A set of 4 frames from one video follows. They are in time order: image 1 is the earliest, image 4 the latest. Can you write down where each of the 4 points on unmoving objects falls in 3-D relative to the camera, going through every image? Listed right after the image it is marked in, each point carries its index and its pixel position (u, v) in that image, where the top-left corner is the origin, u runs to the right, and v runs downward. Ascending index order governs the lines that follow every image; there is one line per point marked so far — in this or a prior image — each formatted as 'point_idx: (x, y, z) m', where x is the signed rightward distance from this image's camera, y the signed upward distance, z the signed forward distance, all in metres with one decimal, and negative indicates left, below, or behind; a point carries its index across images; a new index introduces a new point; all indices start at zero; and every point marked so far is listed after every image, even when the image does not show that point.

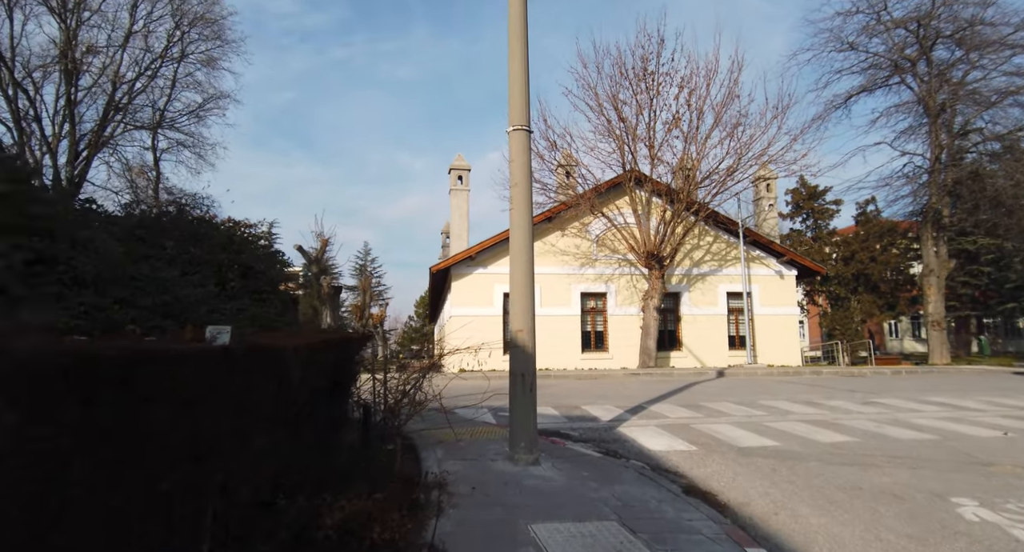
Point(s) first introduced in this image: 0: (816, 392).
0: (+7.5, -2.9, +14.1) m
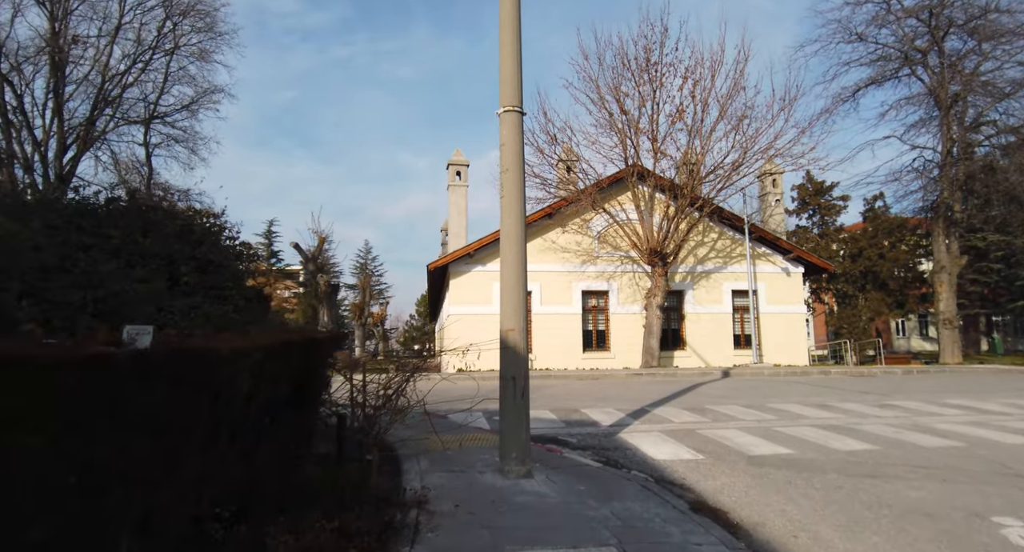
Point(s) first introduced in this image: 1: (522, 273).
0: (+7.4, -2.8, +13.4) m
1: (+0.1, 0.0, +6.7) m
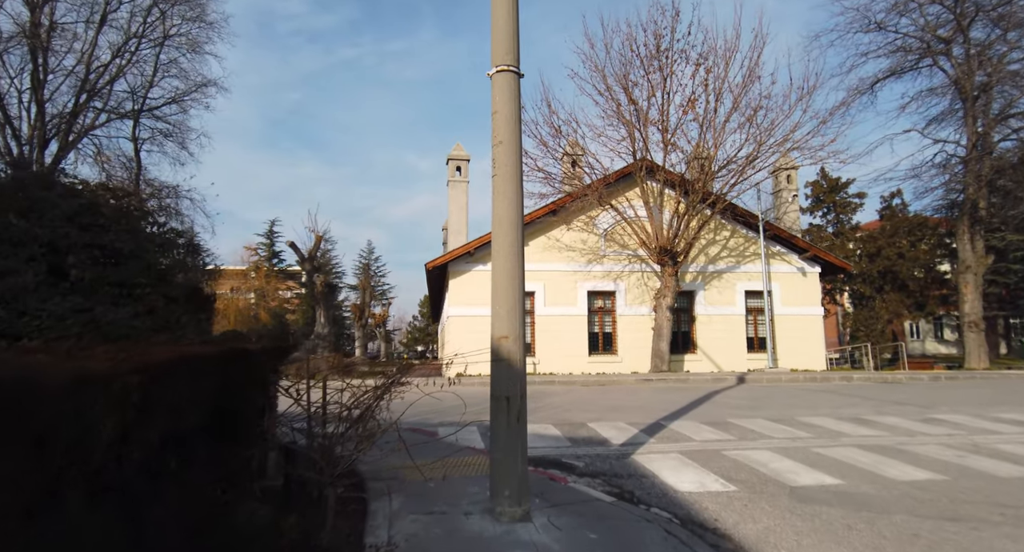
0: (+7.4, -2.8, +12.2) m
1: (0.0, +0.1, +5.5) m
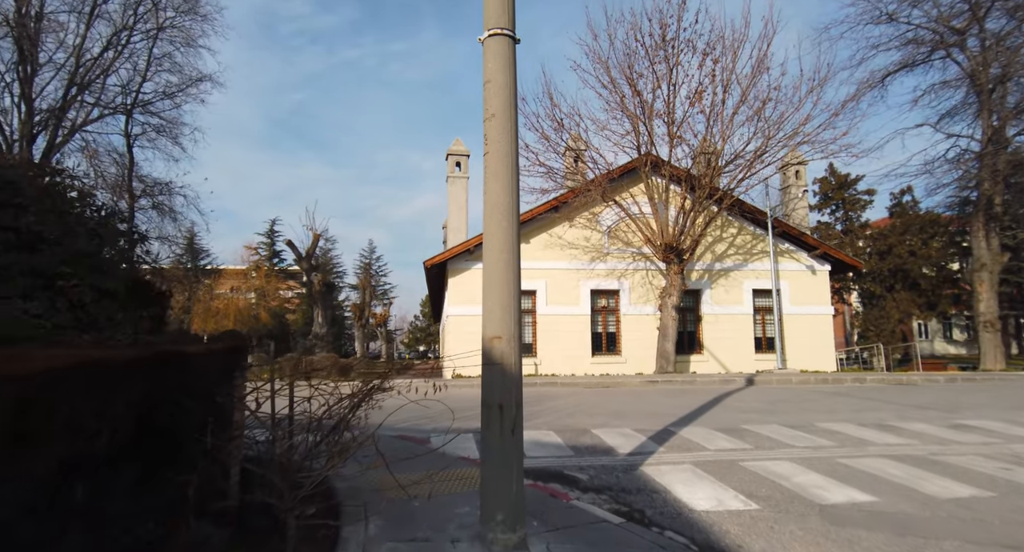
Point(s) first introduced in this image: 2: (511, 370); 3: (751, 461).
0: (+7.4, -2.7, +11.5) m
1: (0.0, +0.2, +4.8) m
2: (0.0, -0.8, +4.6) m
3: (+3.2, -2.4, +7.5) m
